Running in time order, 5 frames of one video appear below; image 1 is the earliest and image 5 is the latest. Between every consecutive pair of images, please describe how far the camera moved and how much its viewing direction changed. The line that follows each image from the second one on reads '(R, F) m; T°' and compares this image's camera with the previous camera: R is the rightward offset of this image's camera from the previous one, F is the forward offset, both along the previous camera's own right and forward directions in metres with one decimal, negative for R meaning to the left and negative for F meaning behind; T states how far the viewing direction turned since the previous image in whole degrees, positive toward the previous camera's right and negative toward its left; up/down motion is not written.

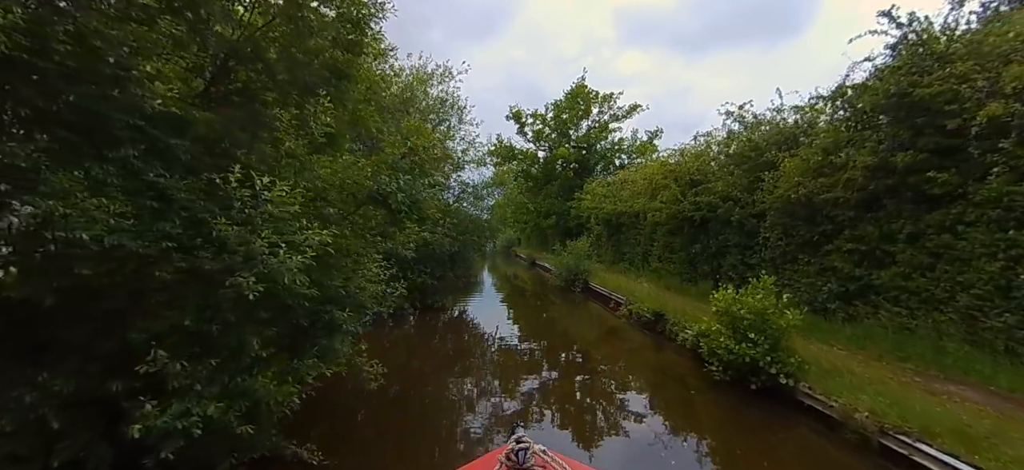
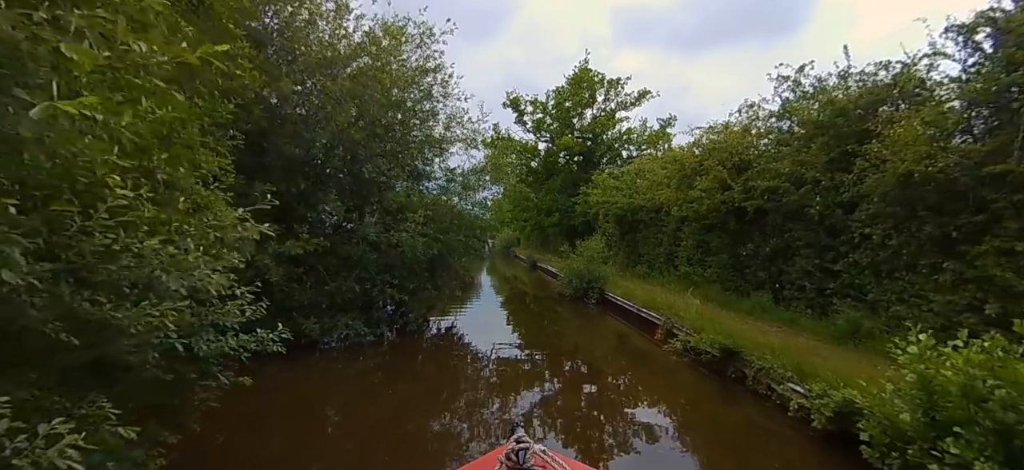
(0.0, +2.6) m; 0°
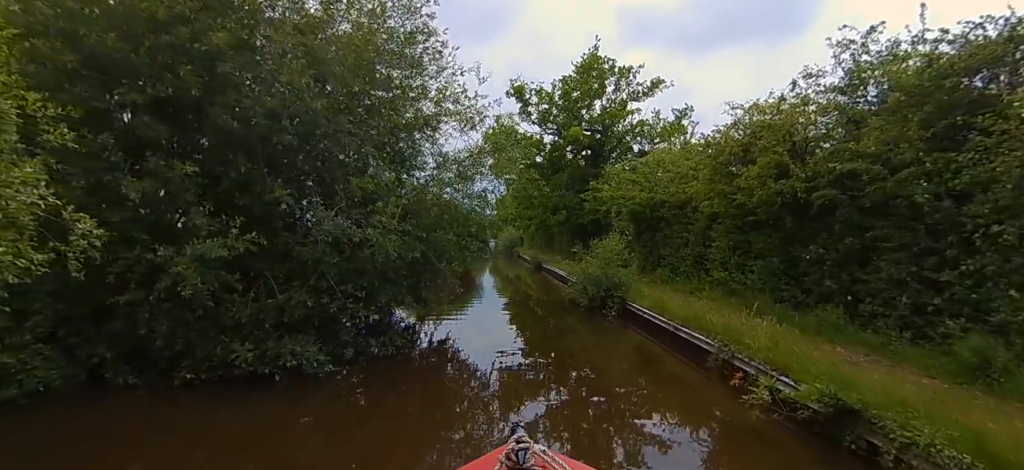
(0.0, +1.7) m; 0°
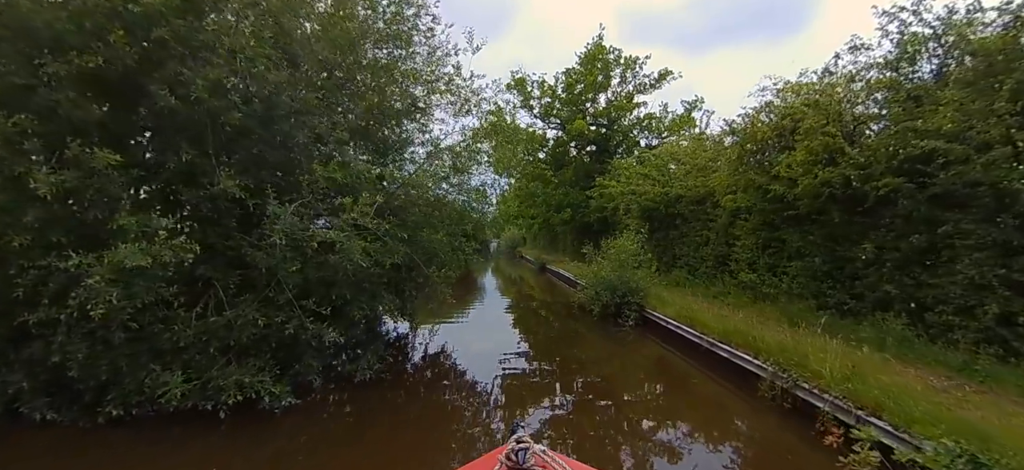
(0.0, +1.0) m; 0°
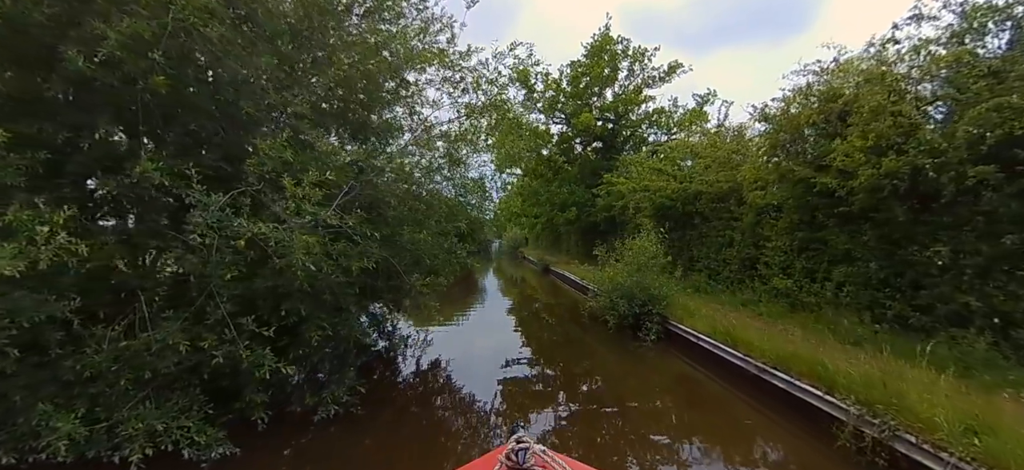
(0.0, +0.9) m; 0°
